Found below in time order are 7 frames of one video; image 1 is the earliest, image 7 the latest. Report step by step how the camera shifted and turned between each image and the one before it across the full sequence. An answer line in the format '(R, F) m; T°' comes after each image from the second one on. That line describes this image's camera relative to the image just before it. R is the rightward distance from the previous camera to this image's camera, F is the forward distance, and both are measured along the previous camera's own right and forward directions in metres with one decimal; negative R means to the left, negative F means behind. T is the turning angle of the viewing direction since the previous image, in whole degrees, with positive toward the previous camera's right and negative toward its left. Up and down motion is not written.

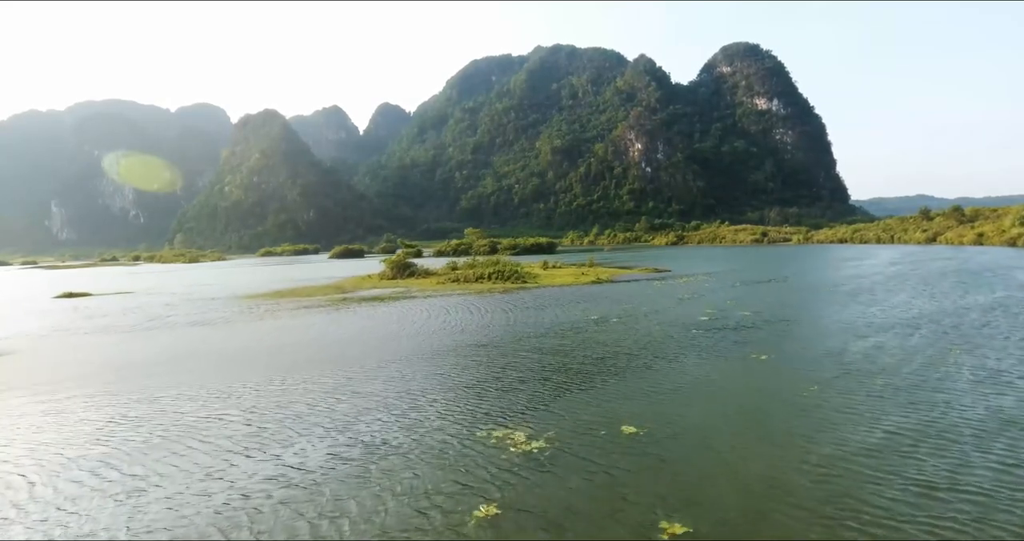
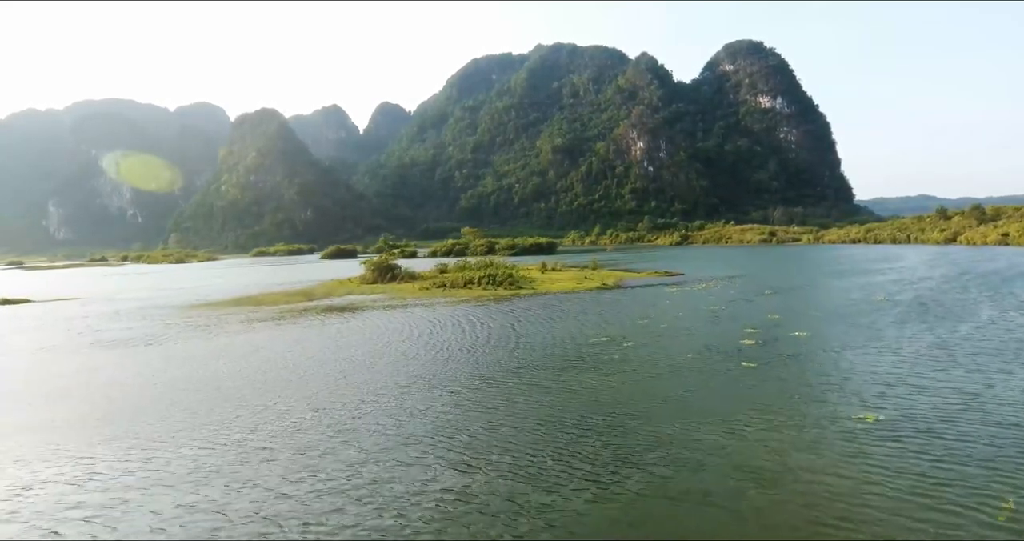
(+0.4, +5.9) m; 0°
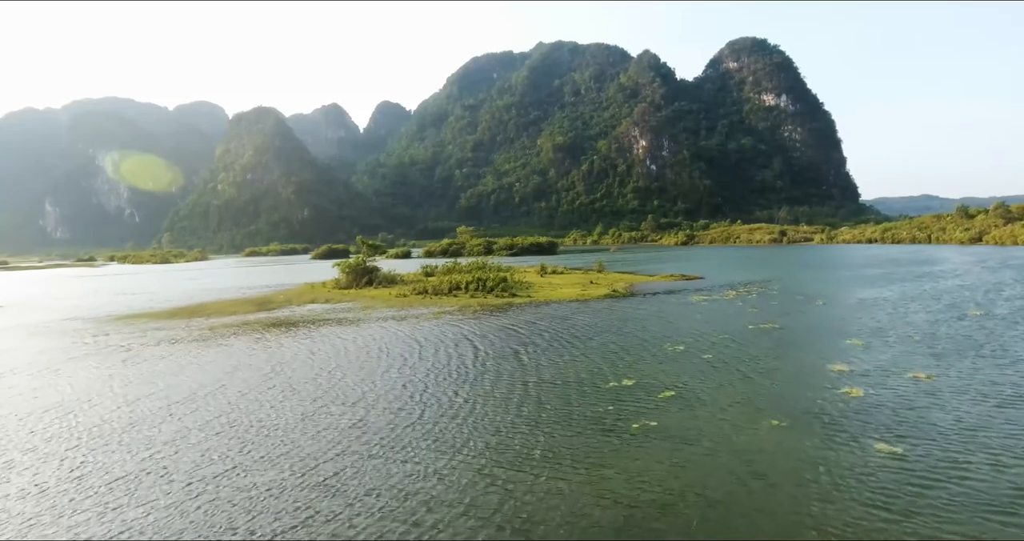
(+0.4, +6.6) m; 0°
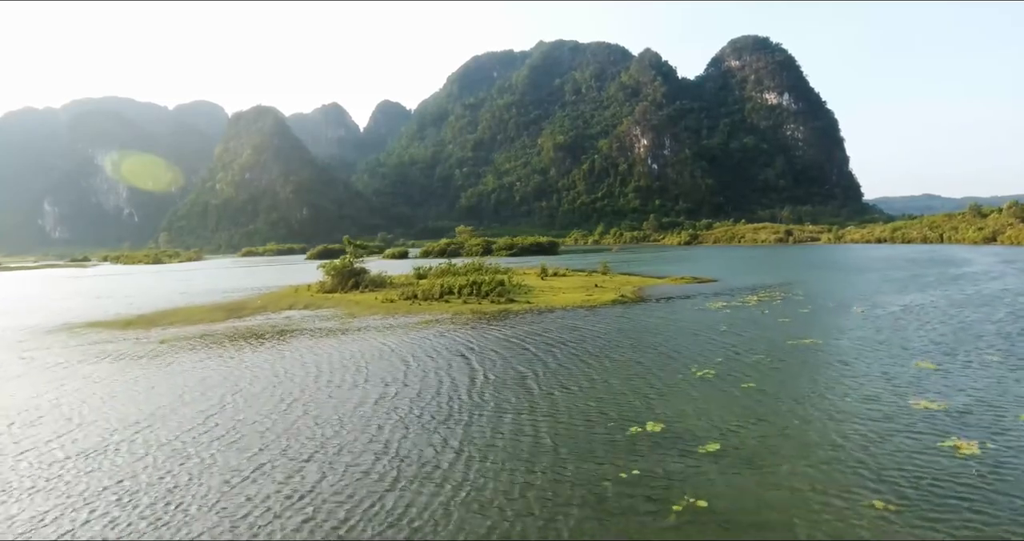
(+0.1, +3.3) m; 0°
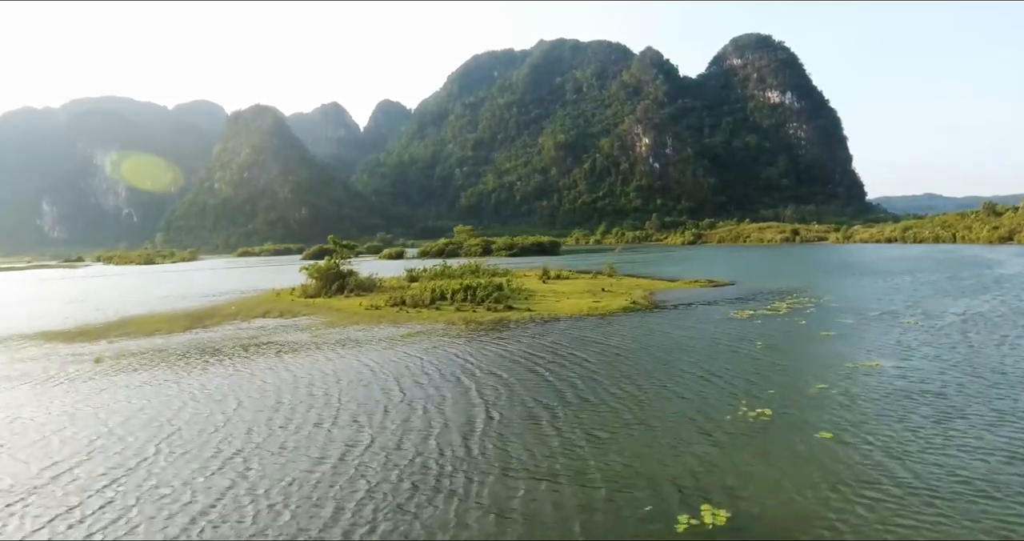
(+0.1, +3.4) m; 0°
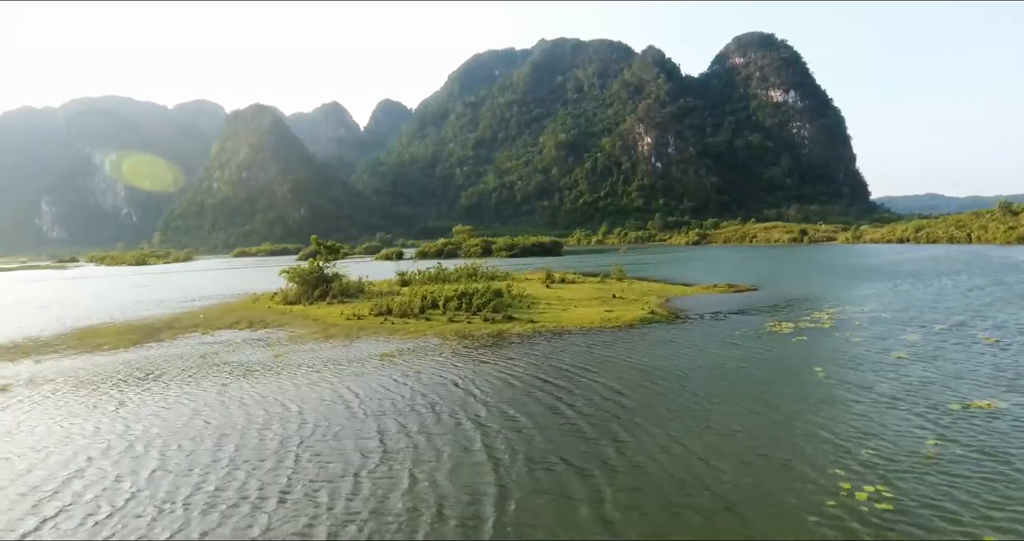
(0.0, +3.6) m; 0°
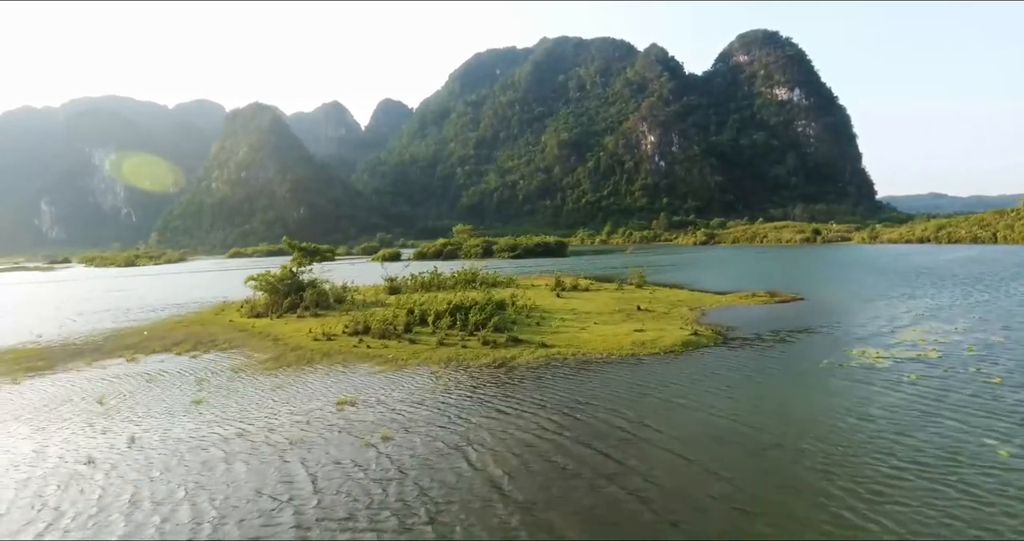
(-0.2, +5.1) m; 0°
